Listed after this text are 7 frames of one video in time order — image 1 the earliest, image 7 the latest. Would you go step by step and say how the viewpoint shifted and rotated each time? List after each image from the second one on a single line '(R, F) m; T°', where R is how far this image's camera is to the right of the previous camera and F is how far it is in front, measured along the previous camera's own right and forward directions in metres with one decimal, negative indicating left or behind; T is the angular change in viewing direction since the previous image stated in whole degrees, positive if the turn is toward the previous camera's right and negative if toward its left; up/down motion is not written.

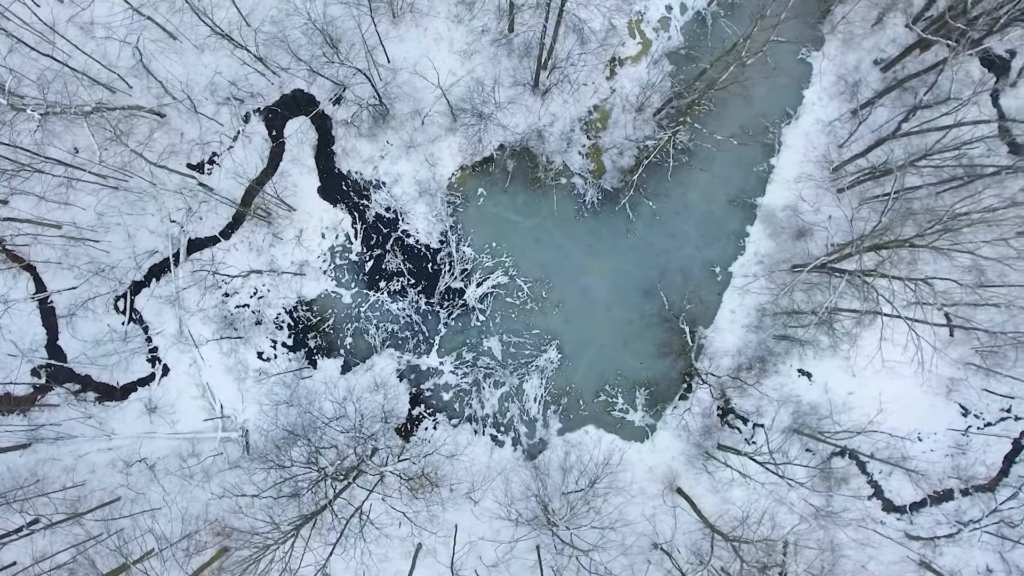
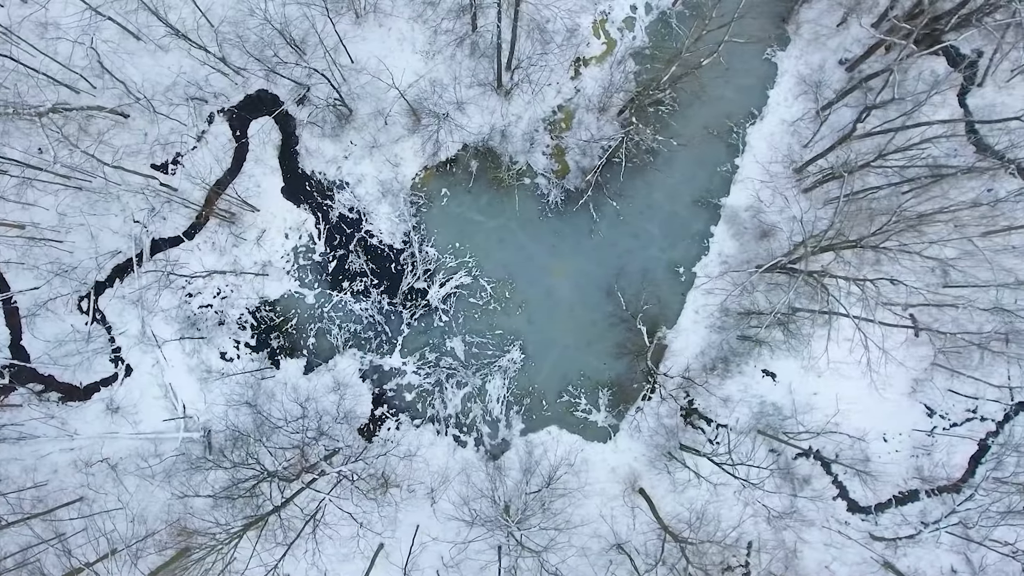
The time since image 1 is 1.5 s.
(+1.4, 0.0) m; 0°
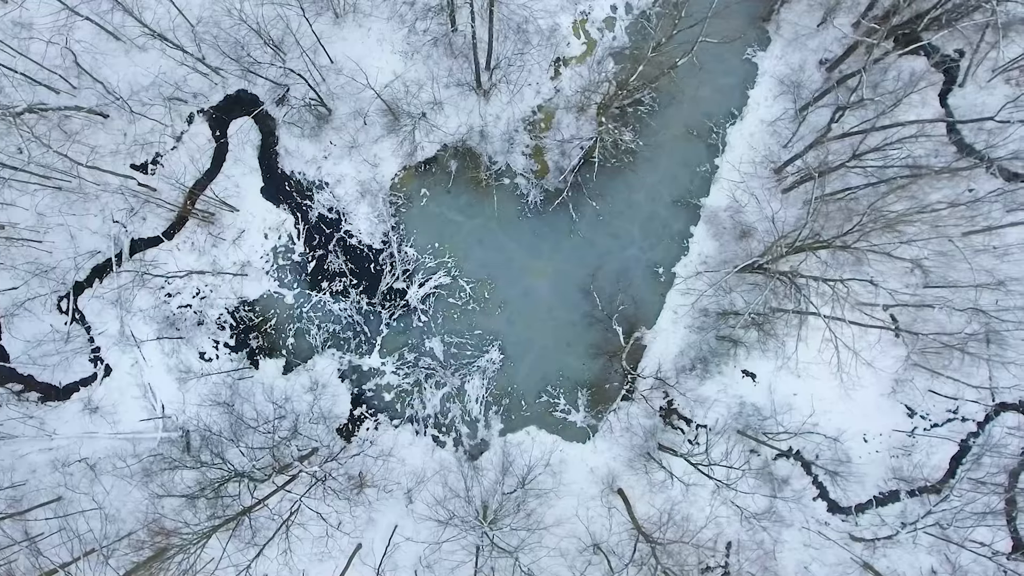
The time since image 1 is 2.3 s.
(+0.8, 0.0) m; 0°
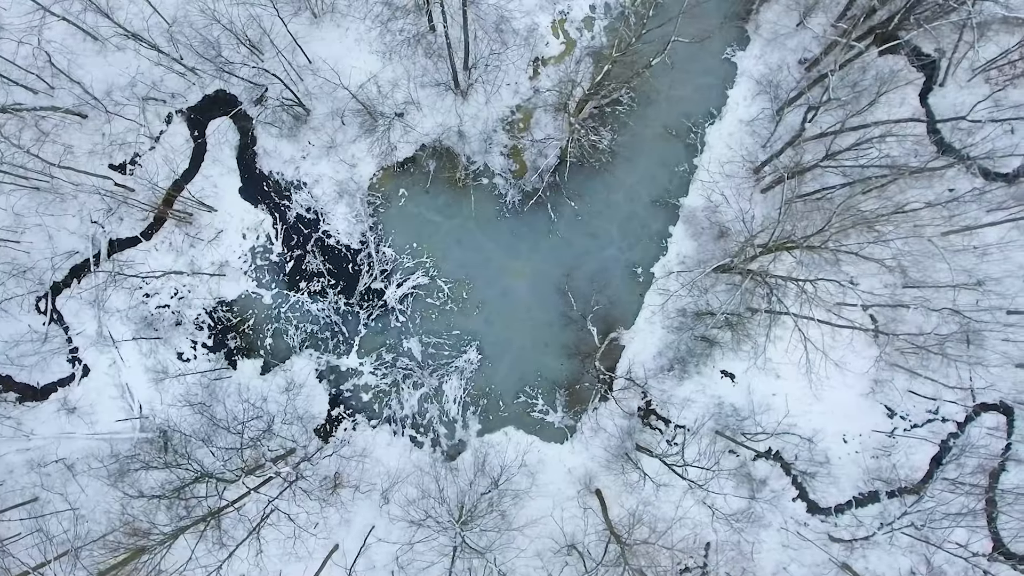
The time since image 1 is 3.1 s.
(+0.8, 0.0) m; 0°
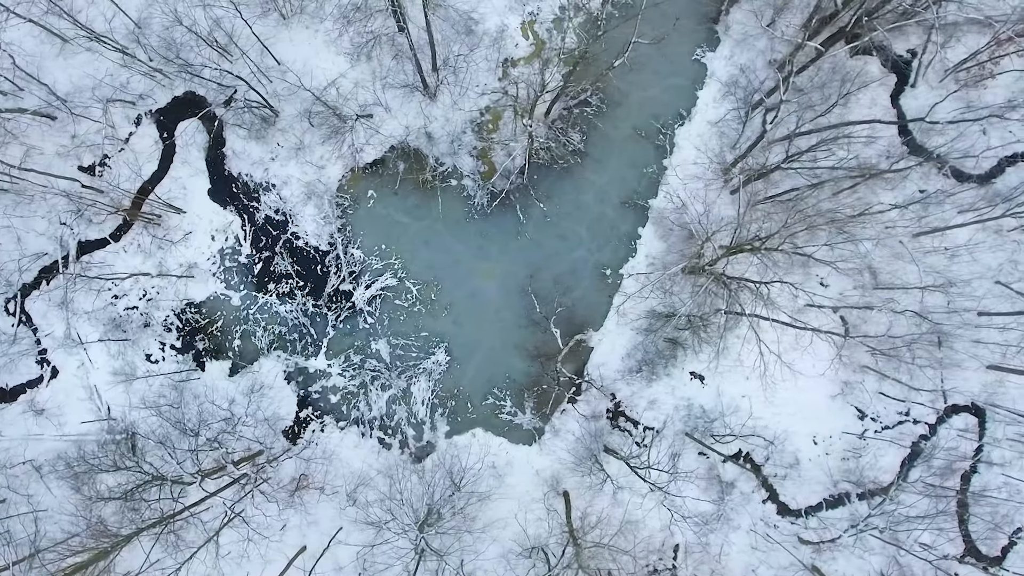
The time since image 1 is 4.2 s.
(+1.2, 0.0) m; 0°
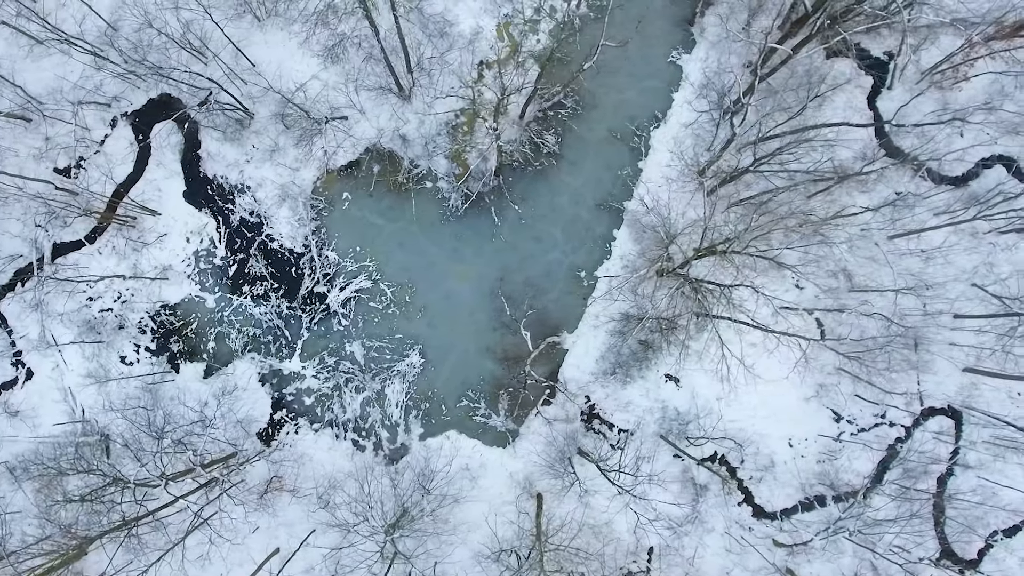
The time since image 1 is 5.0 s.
(+1.0, 0.0) m; 0°
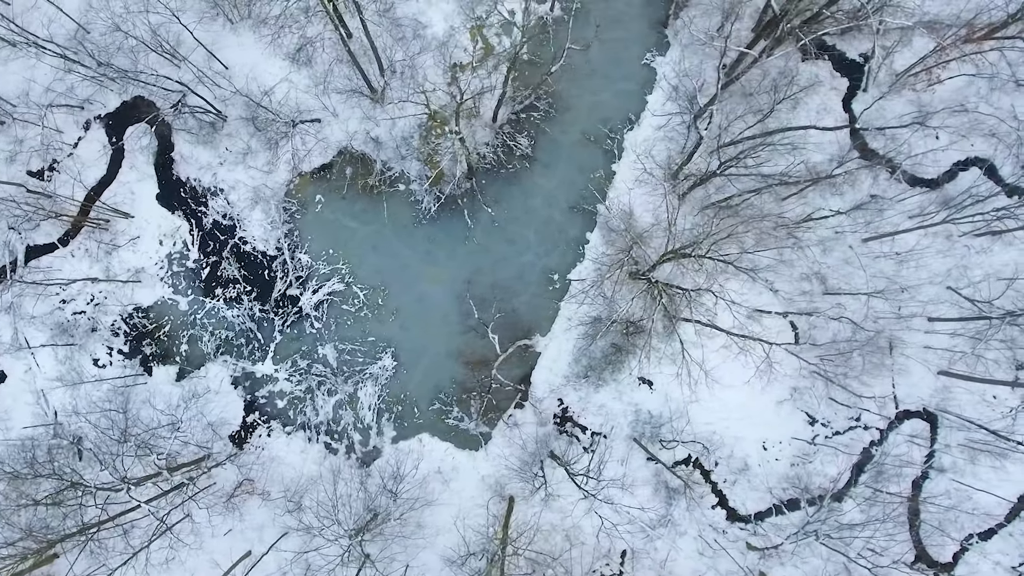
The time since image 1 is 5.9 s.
(+1.0, 0.0) m; 0°
